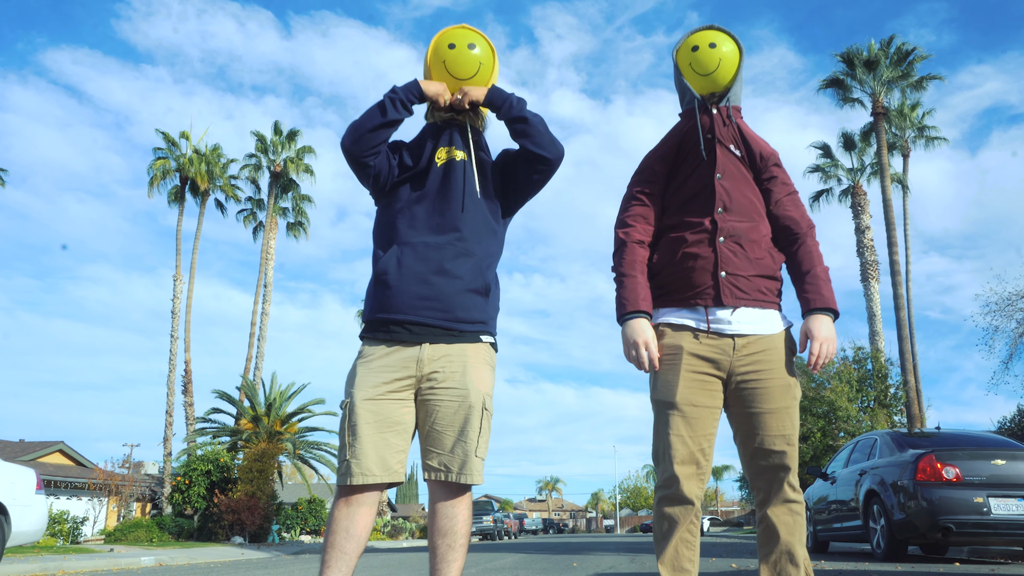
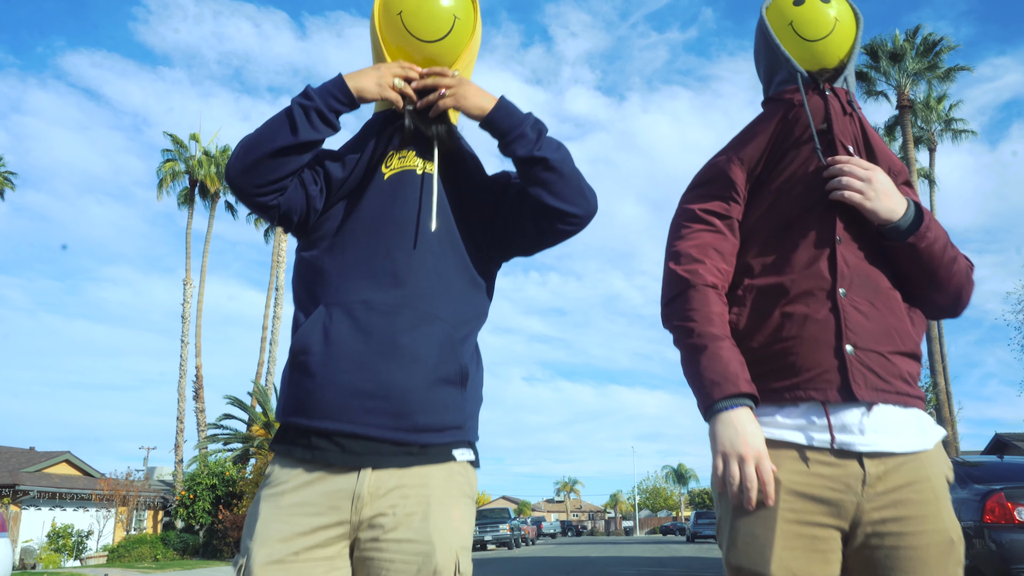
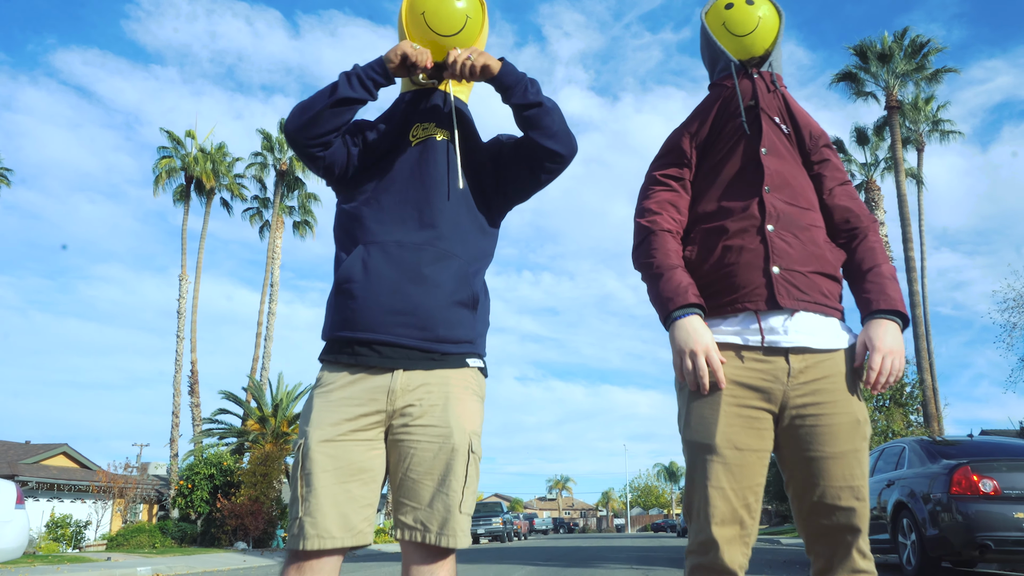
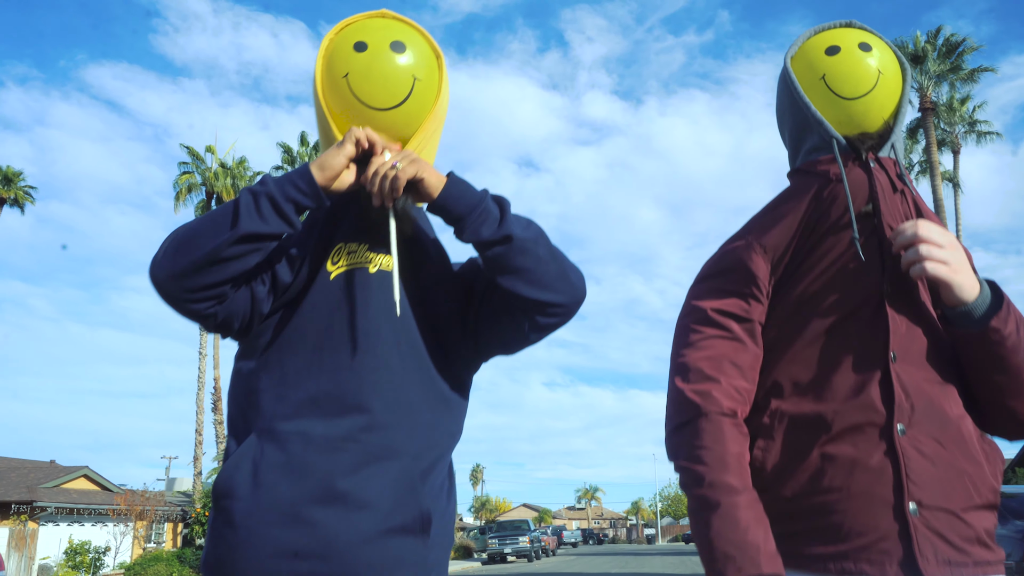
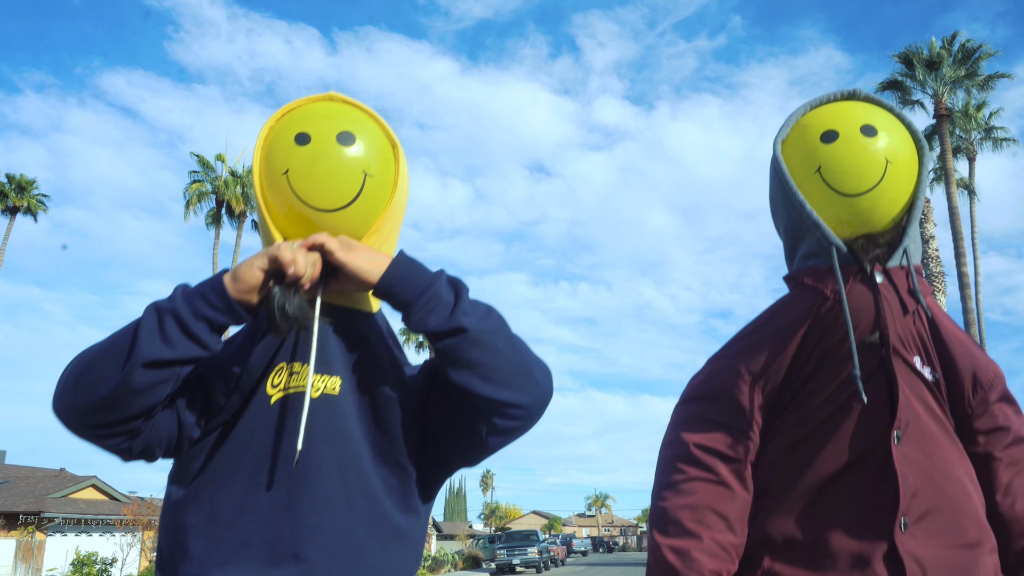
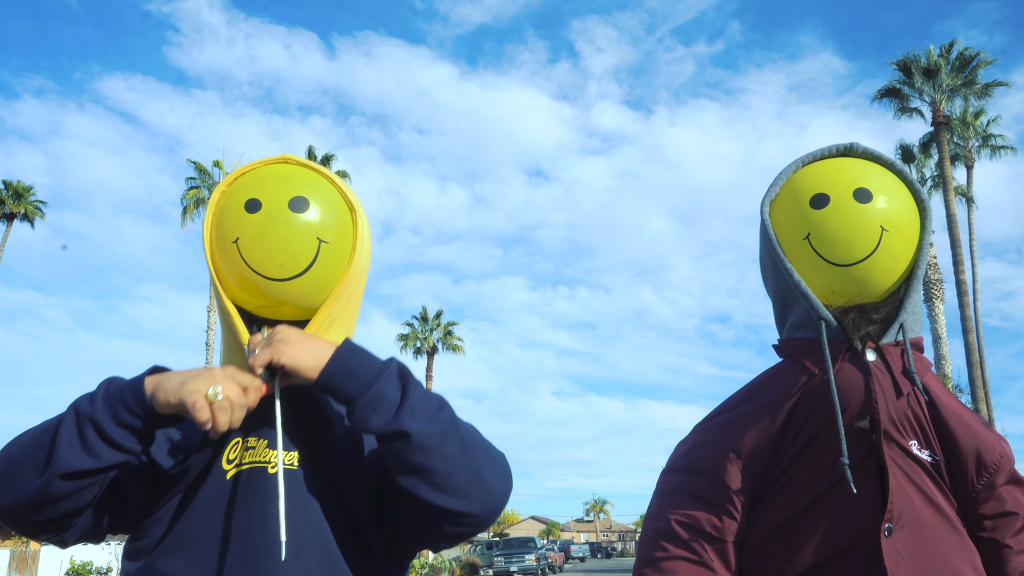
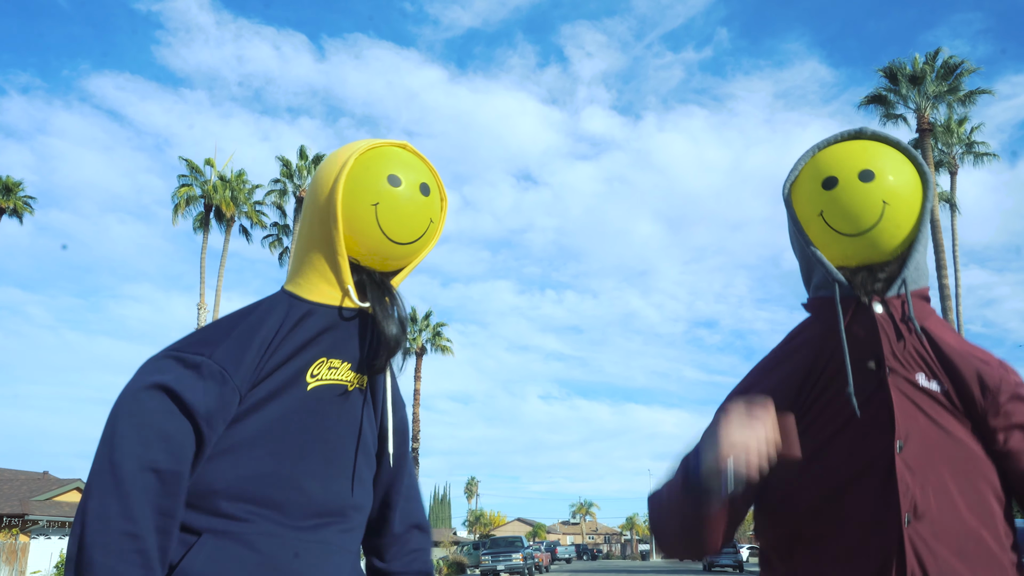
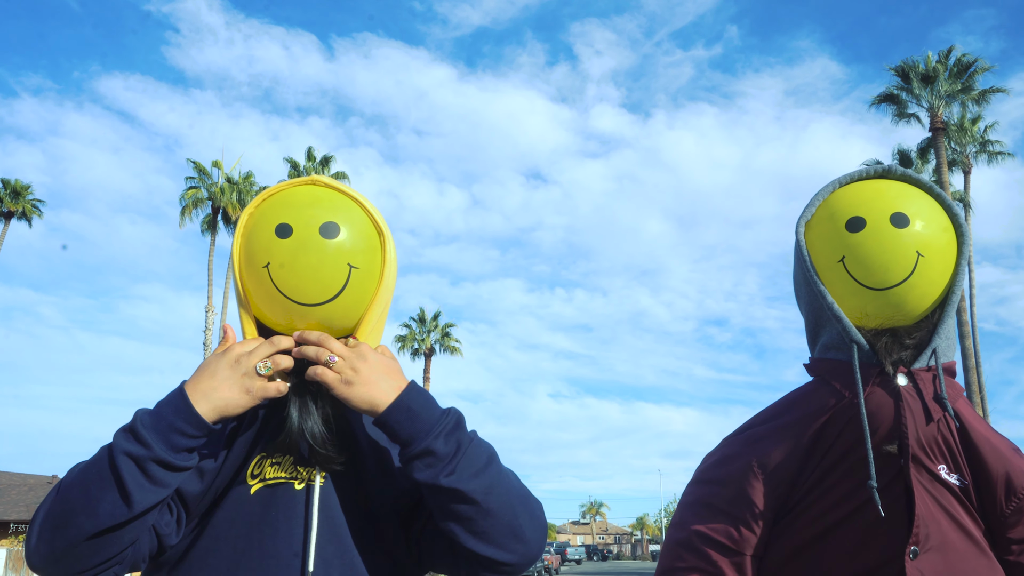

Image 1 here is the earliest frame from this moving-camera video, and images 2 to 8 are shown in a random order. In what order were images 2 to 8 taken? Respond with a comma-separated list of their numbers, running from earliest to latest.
3, 2, 4, 5, 6, 8, 7
